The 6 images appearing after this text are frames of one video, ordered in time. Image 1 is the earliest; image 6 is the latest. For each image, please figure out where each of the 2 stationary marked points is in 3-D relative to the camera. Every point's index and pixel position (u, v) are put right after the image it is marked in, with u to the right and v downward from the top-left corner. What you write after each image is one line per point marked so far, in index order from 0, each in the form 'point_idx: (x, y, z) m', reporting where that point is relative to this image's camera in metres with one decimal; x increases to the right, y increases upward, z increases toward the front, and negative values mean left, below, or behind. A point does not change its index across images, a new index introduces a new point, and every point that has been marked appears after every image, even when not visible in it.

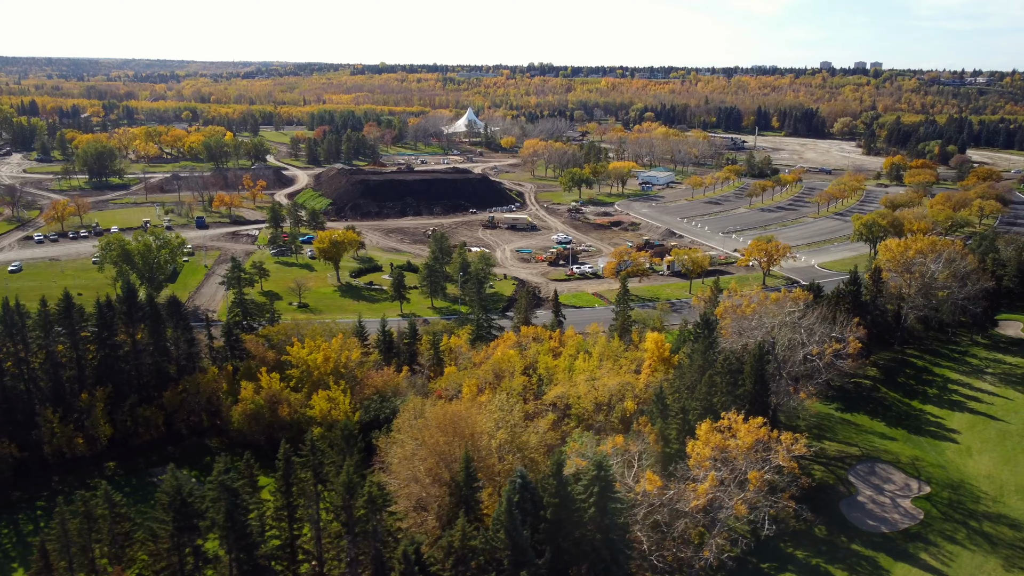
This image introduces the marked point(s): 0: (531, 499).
0: (+0.4, -4.6, +17.8) m
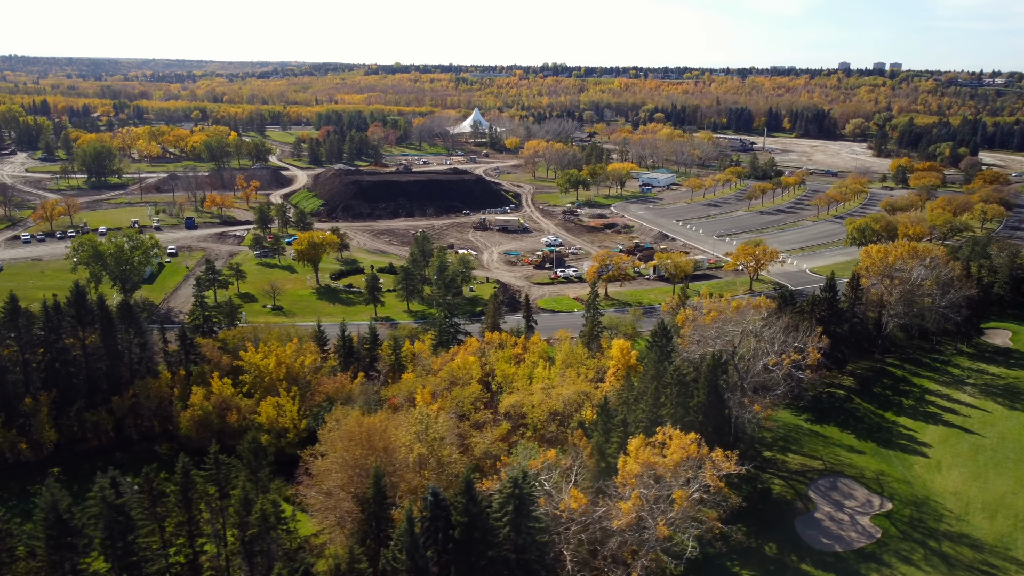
0: (-1.4, -4.8, +17.1) m
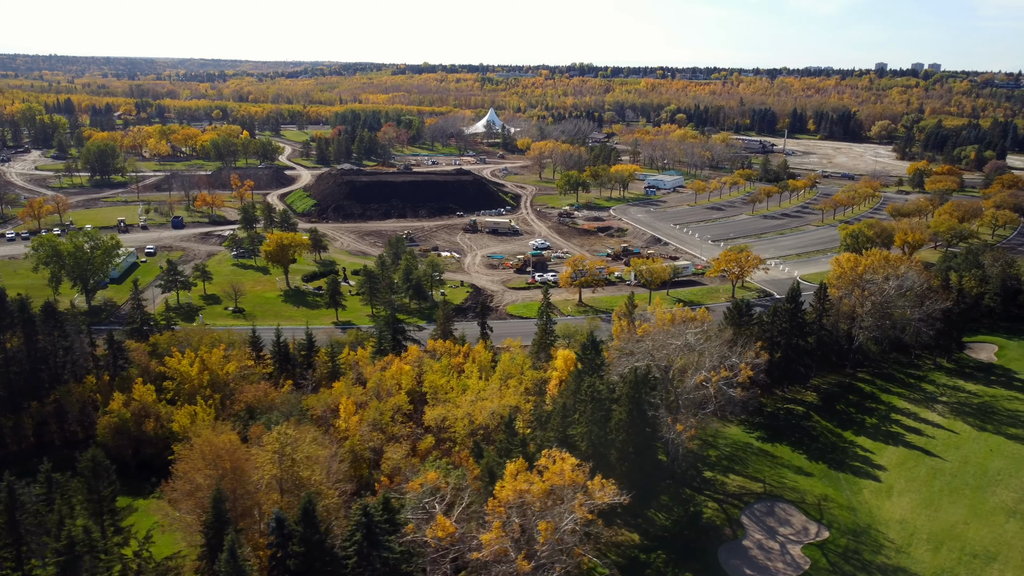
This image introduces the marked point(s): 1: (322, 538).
0: (-4.4, -5.0, +16.0) m
1: (-3.7, -4.9, +16.0) m
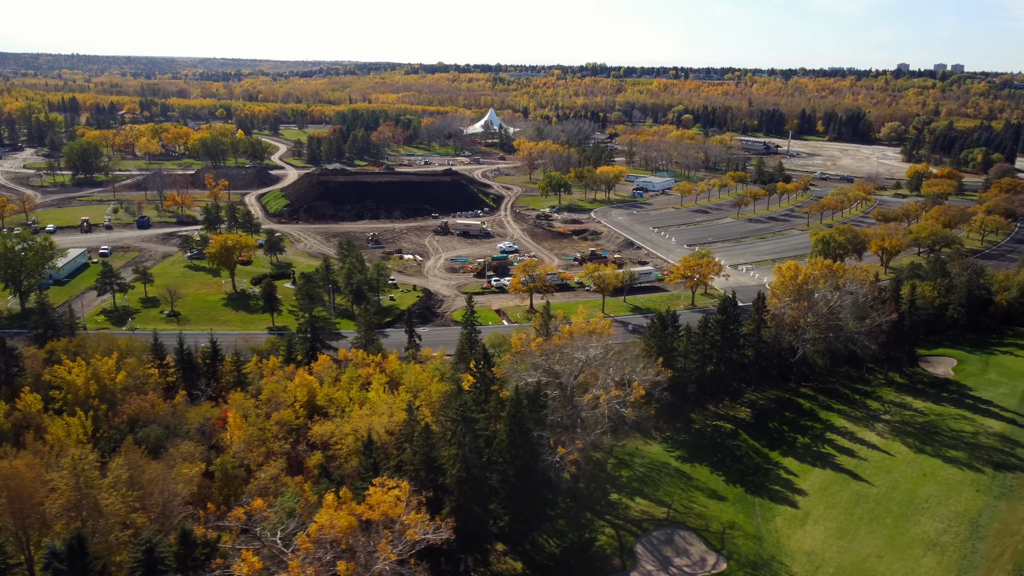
0: (-8.1, -5.3, +14.6) m
1: (-7.4, -5.1, +14.6) m
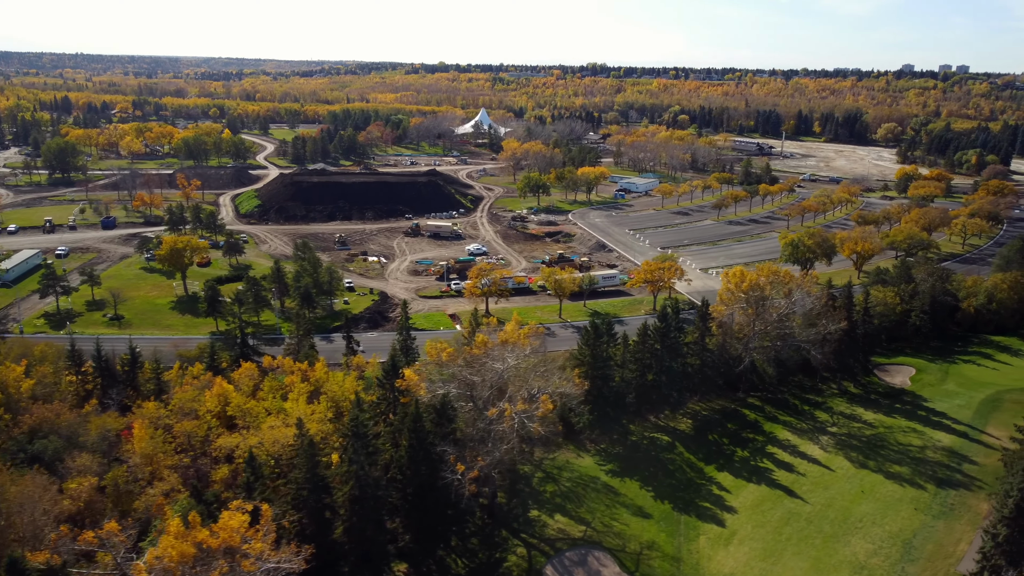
0: (-10.8, -5.4, +13.5) m
1: (-10.0, -5.3, +13.5) m
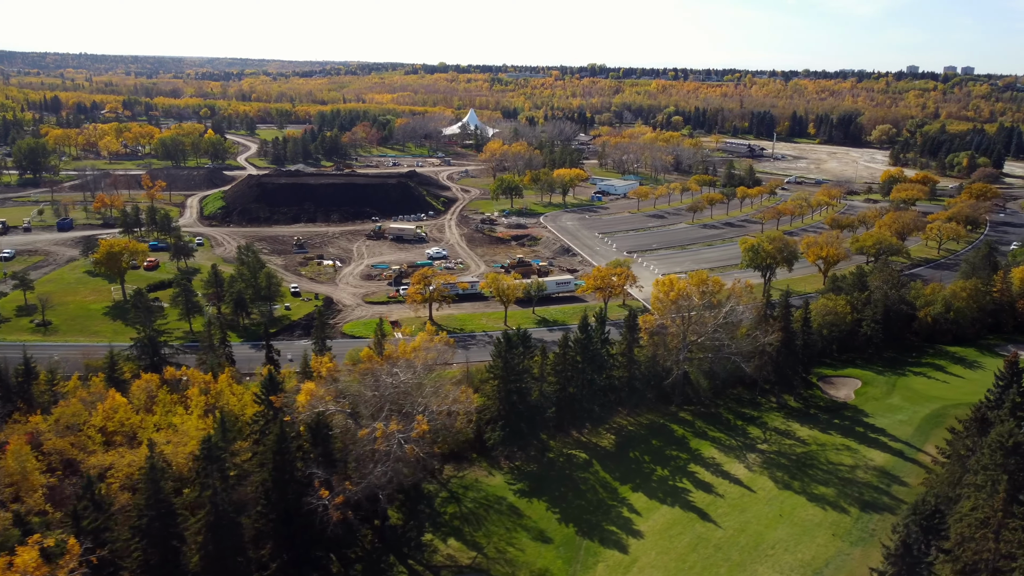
0: (-14.0, -5.7, +12.3) m
1: (-13.2, -5.6, +12.2) m
